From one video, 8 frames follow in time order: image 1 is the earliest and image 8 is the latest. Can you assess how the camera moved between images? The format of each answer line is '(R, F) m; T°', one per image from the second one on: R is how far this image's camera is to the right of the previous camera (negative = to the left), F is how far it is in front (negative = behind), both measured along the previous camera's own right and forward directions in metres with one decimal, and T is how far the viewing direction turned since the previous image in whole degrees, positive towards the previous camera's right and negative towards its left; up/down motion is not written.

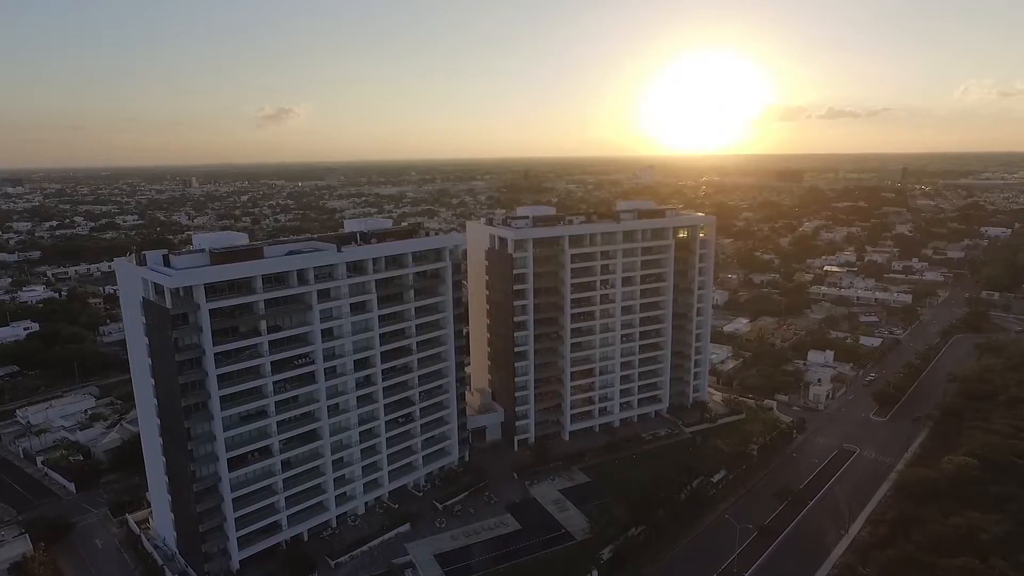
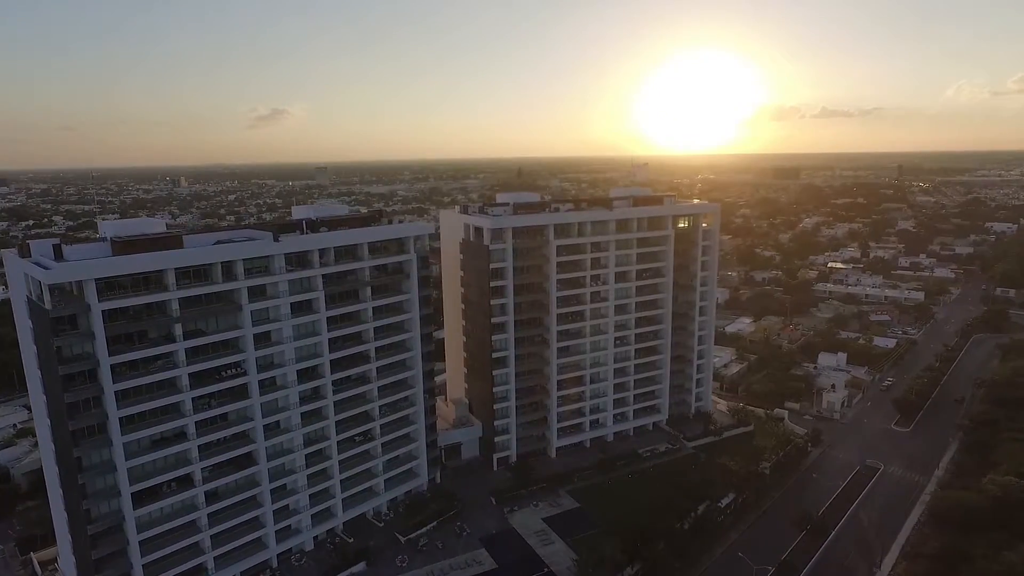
(+1.9, +9.2) m; 0°
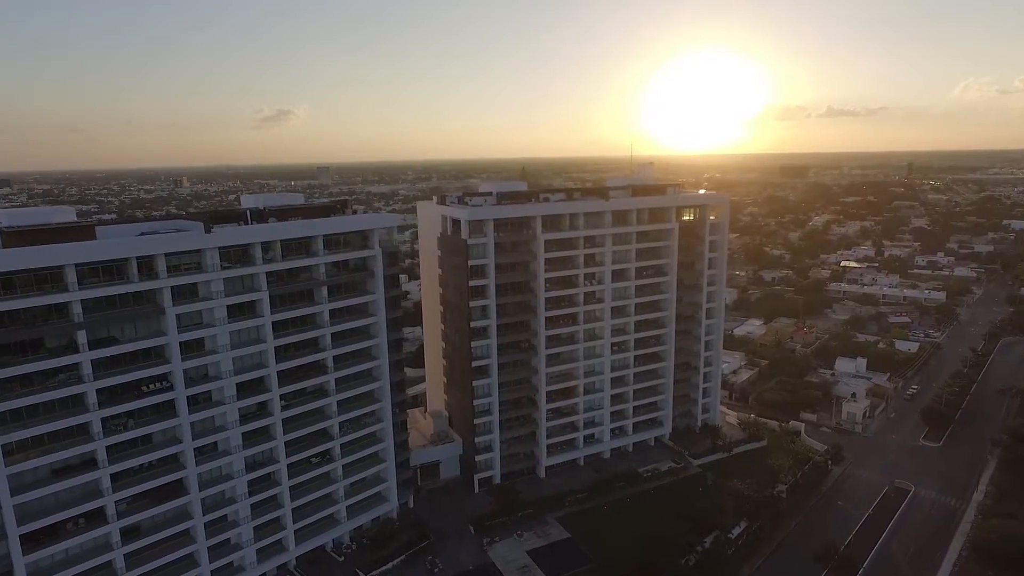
(+2.2, +7.3) m; -1°
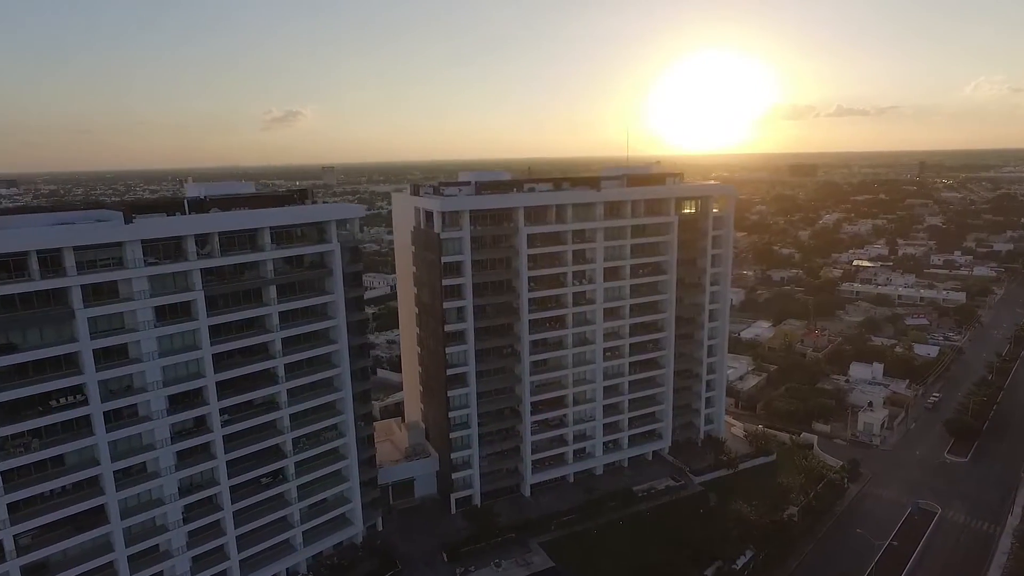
(+2.4, +5.7) m; -1°
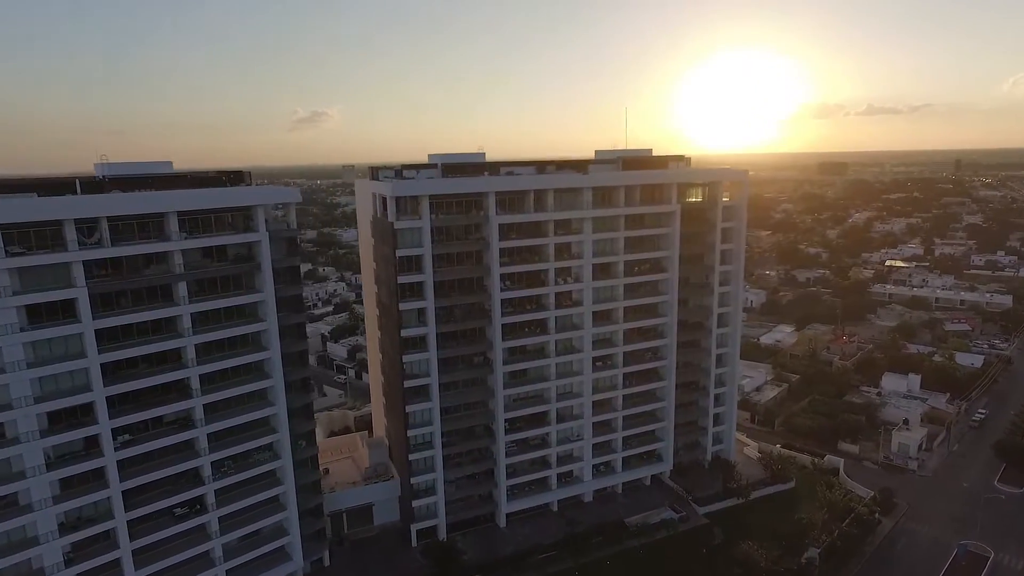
(+3.9, +7.4) m; -2°
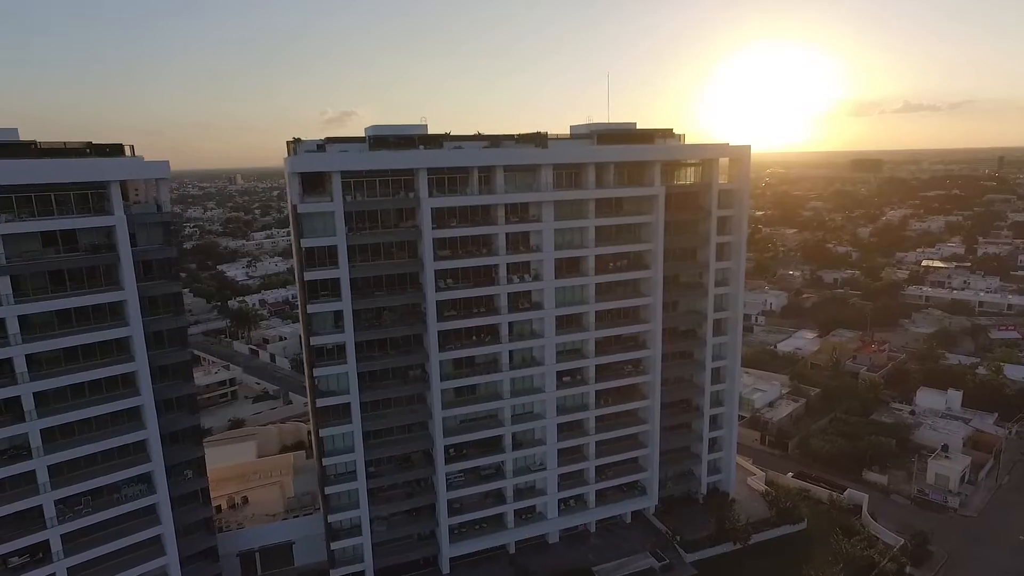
(+5.3, +8.3) m; -2°
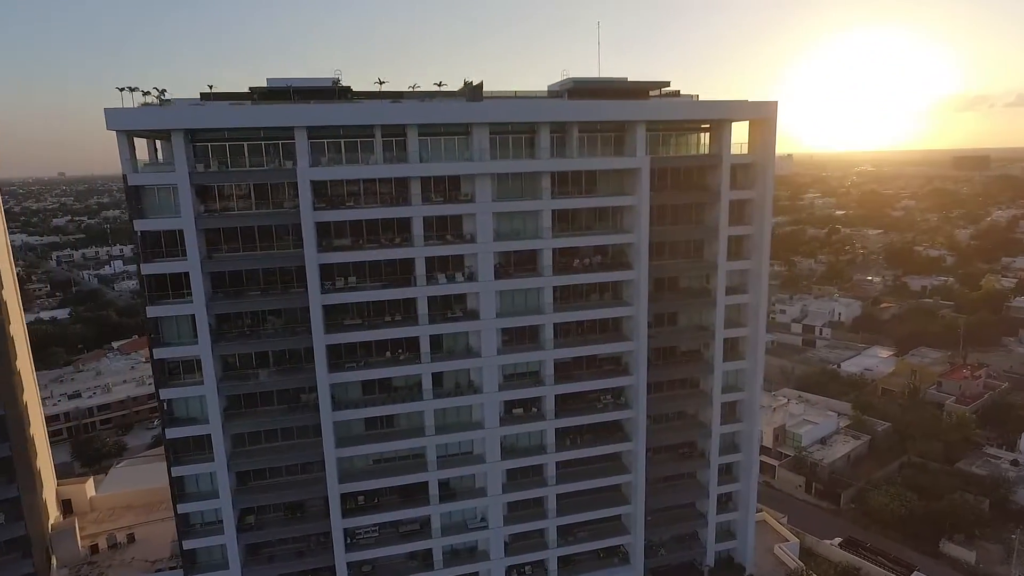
(+7.2, +10.3) m; -7°
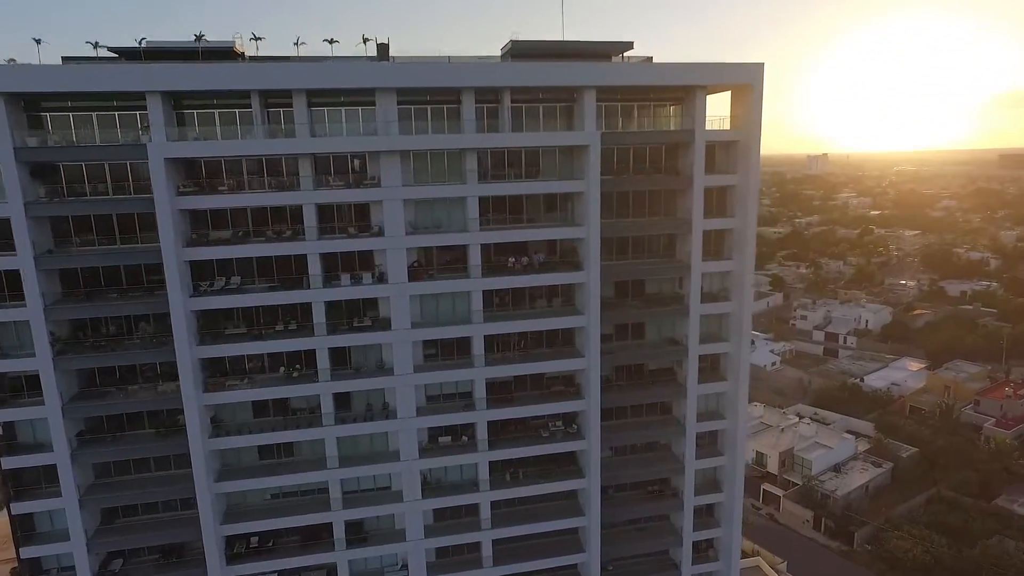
(+4.5, +5.6) m; -3°
